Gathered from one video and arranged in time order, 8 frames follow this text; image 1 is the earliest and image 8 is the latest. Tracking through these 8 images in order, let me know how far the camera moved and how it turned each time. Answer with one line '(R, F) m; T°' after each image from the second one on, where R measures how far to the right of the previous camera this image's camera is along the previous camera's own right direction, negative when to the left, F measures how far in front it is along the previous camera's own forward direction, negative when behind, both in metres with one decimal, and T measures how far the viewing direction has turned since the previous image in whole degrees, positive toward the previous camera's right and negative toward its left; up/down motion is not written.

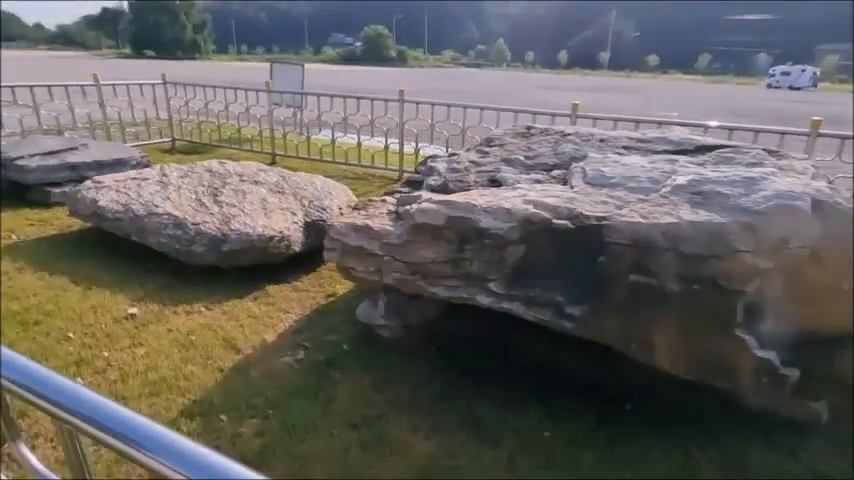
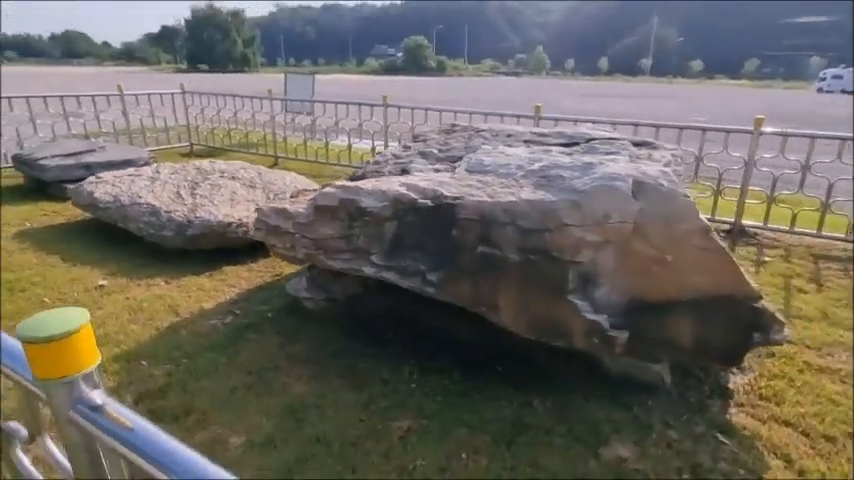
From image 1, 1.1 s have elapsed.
(+0.7, -0.3) m; -5°
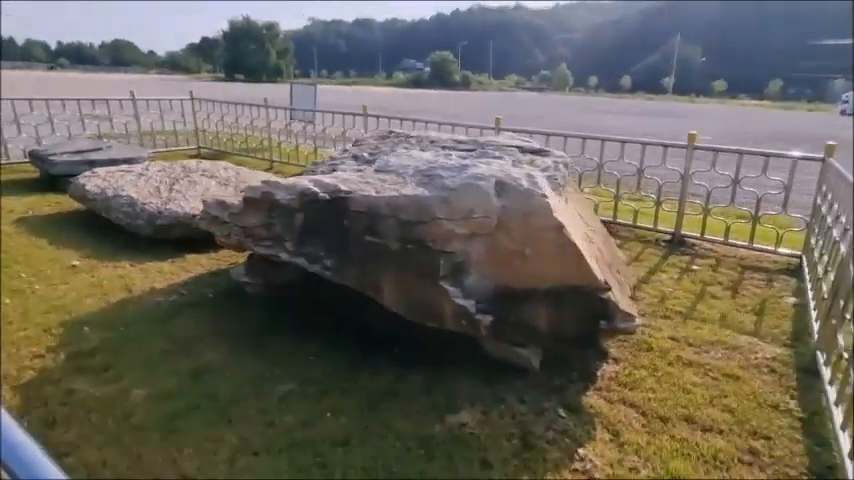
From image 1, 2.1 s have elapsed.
(+0.6, -0.3) m; -3°
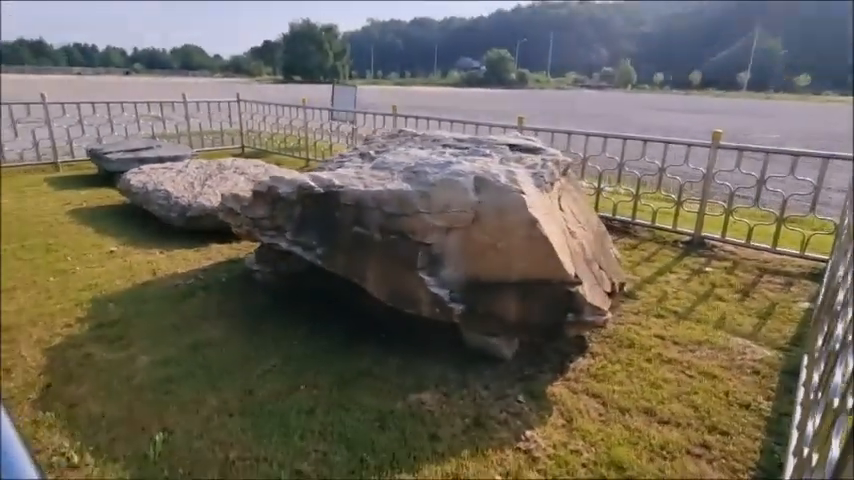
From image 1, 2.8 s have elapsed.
(+0.3, -0.1) m; -6°
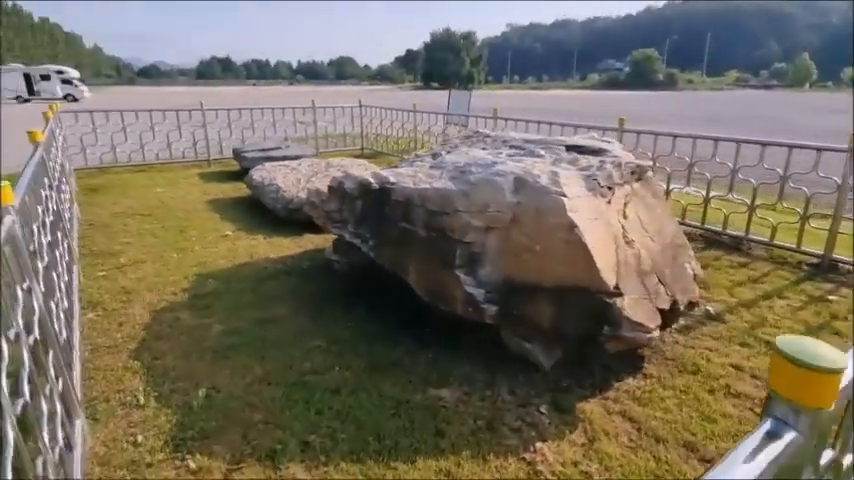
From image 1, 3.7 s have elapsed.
(+0.4, 0.0) m; -15°
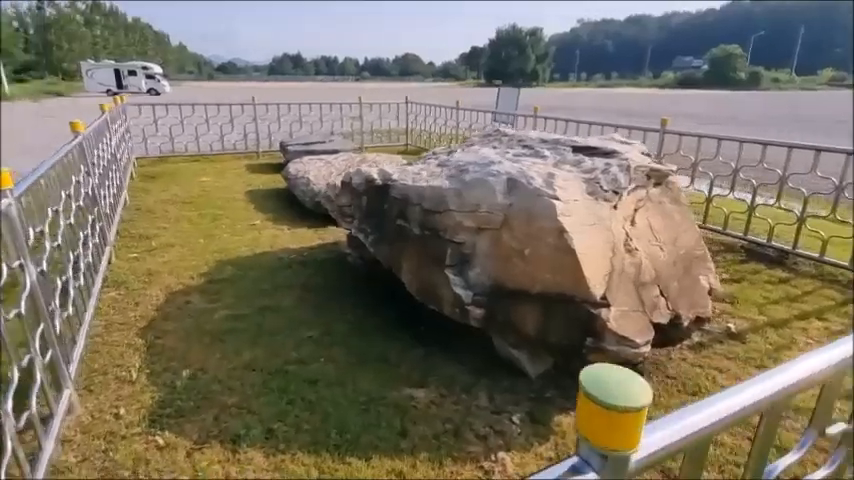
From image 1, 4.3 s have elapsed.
(+0.3, 0.0) m; -7°
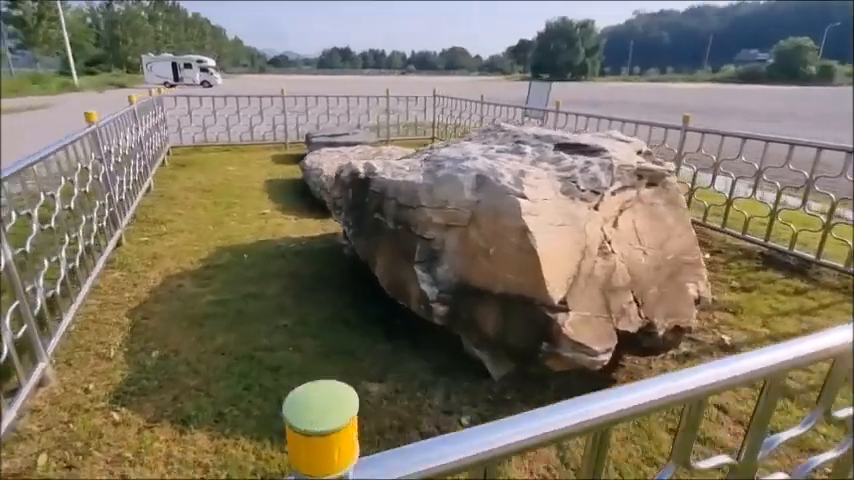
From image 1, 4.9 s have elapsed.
(+0.3, 0.0) m; -5°
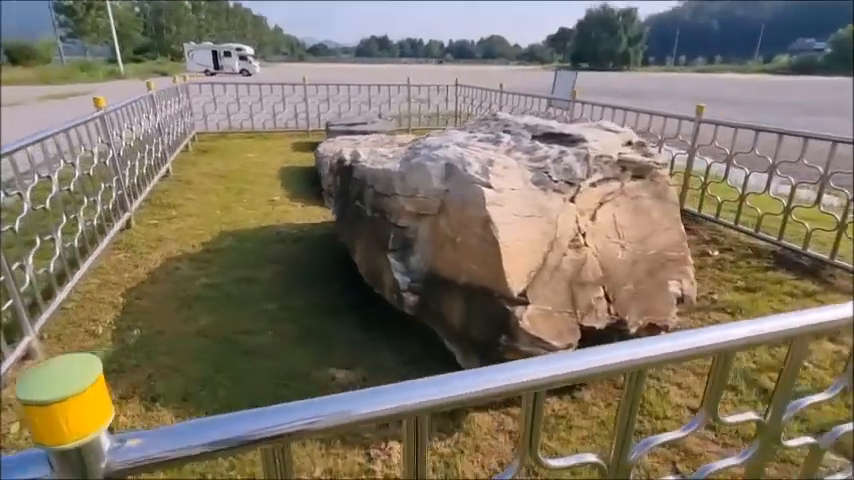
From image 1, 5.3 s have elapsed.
(+0.3, 0.0) m; -4°
